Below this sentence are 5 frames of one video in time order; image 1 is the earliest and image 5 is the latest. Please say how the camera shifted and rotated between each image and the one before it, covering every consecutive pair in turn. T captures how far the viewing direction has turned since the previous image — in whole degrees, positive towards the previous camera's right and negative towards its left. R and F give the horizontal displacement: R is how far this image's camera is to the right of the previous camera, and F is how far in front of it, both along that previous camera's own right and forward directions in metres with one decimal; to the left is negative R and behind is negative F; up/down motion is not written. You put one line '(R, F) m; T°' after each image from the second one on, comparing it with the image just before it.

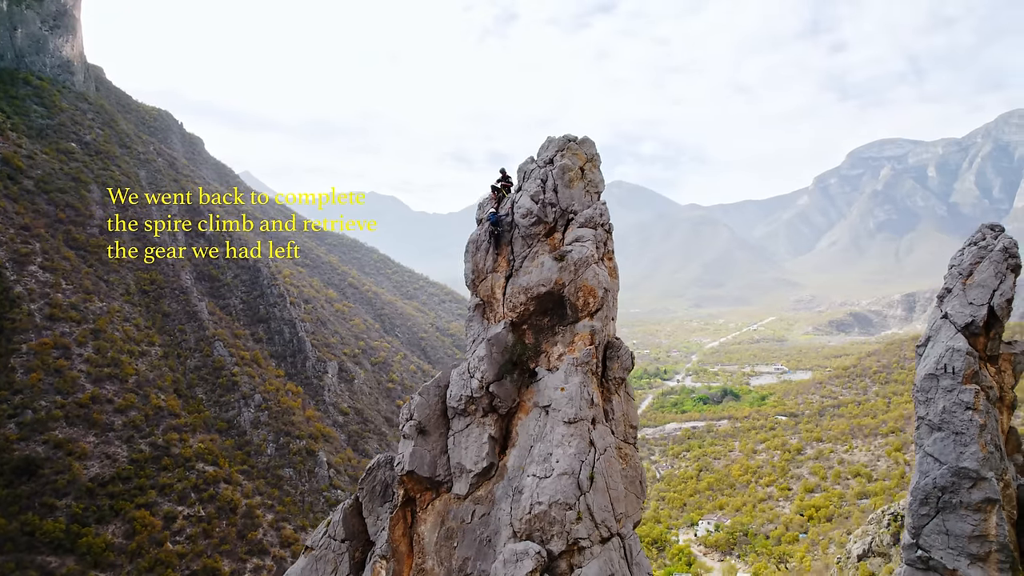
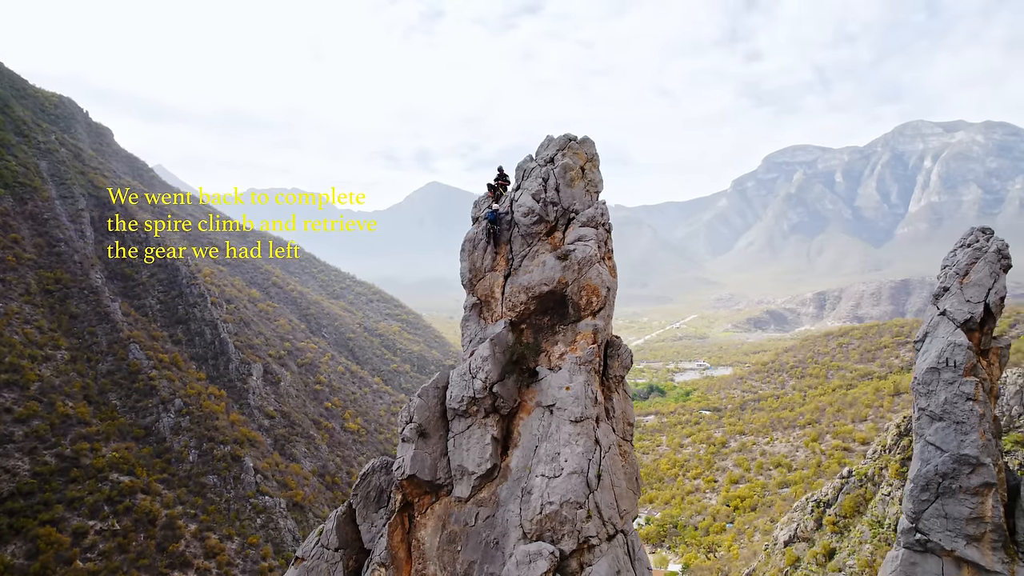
(-1.2, +0.1) m; +6°
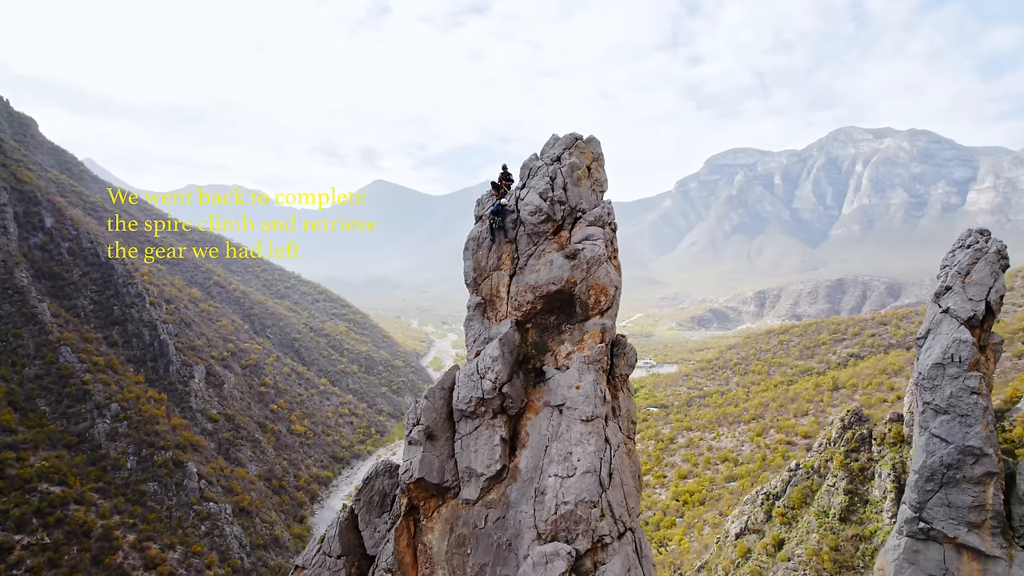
(-1.0, +0.1) m; +5°
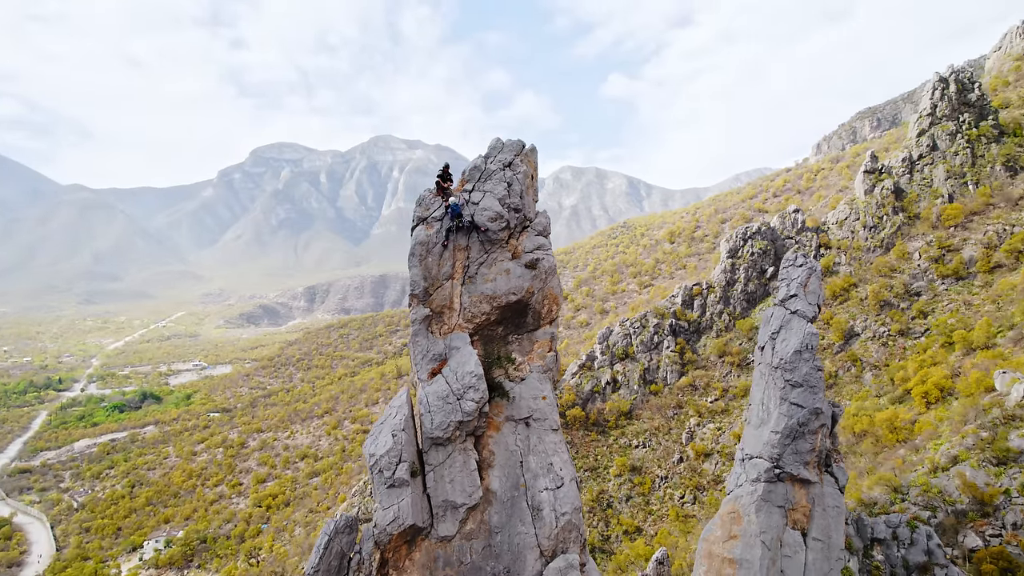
(-5.9, +2.6) m; +39°
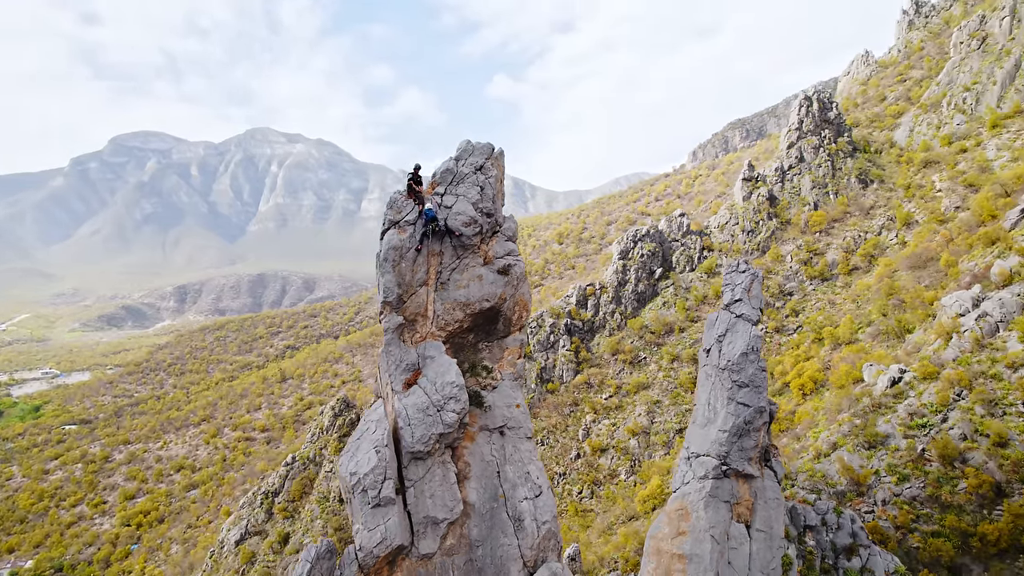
(-1.4, +0.3) m; +10°
